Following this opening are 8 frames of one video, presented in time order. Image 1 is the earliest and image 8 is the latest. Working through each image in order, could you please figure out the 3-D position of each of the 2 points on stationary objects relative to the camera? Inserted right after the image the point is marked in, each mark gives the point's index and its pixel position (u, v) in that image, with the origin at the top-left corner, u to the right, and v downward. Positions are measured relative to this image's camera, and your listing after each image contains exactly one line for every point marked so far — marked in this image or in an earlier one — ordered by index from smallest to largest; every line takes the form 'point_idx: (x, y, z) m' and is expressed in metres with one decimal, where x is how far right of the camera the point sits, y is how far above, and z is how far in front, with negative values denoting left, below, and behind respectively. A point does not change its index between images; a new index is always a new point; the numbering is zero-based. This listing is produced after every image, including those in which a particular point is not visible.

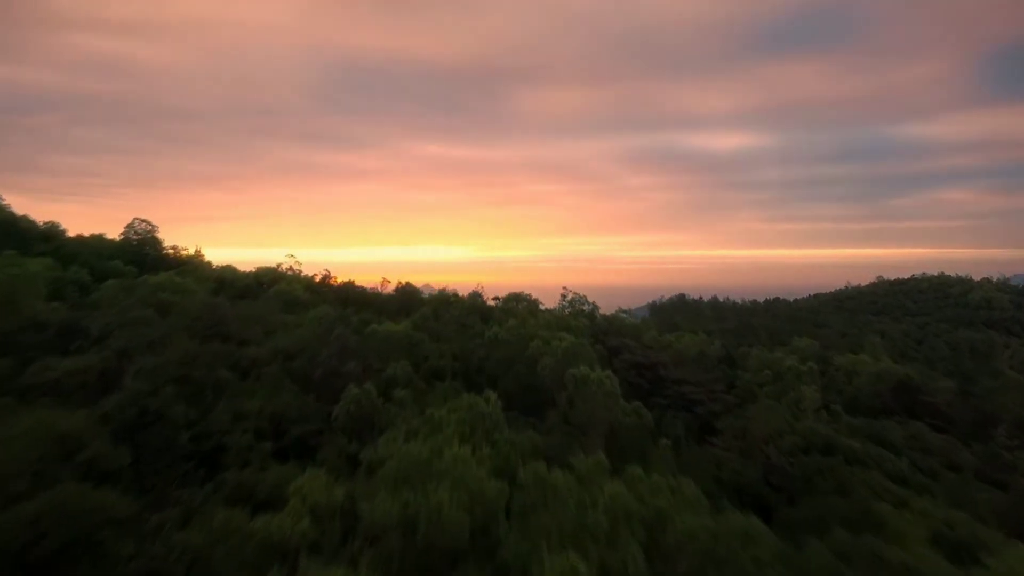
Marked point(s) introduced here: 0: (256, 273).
0: (-5.7, +0.3, +14.4) m
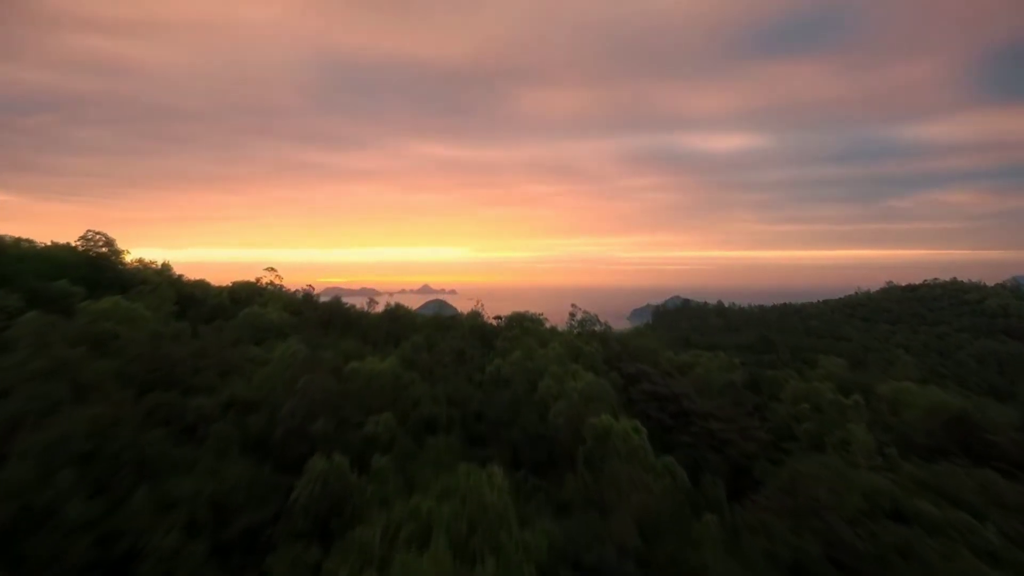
0: (-5.7, 0.0, +13.0) m
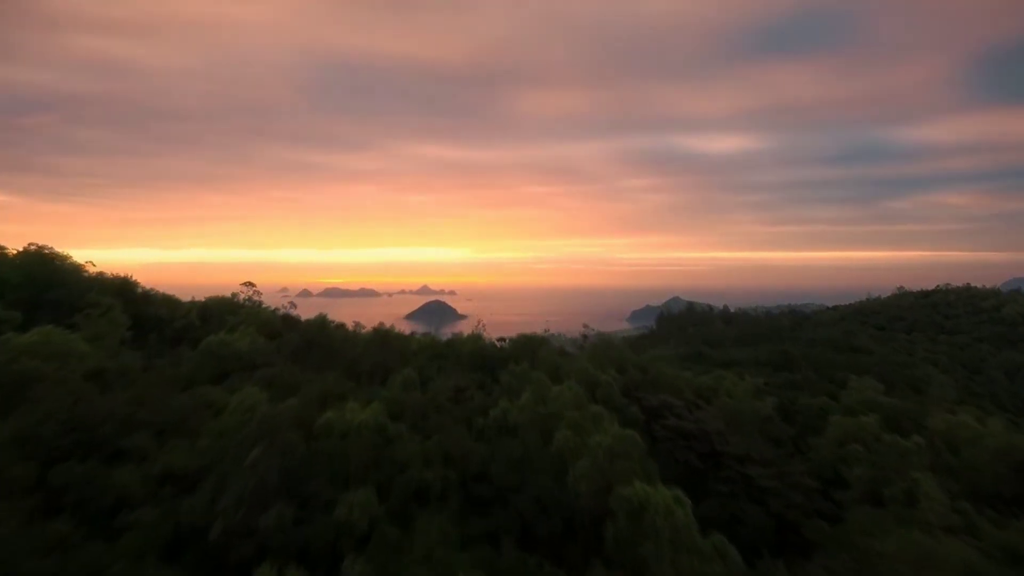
0: (-5.6, -0.4, +11.6) m
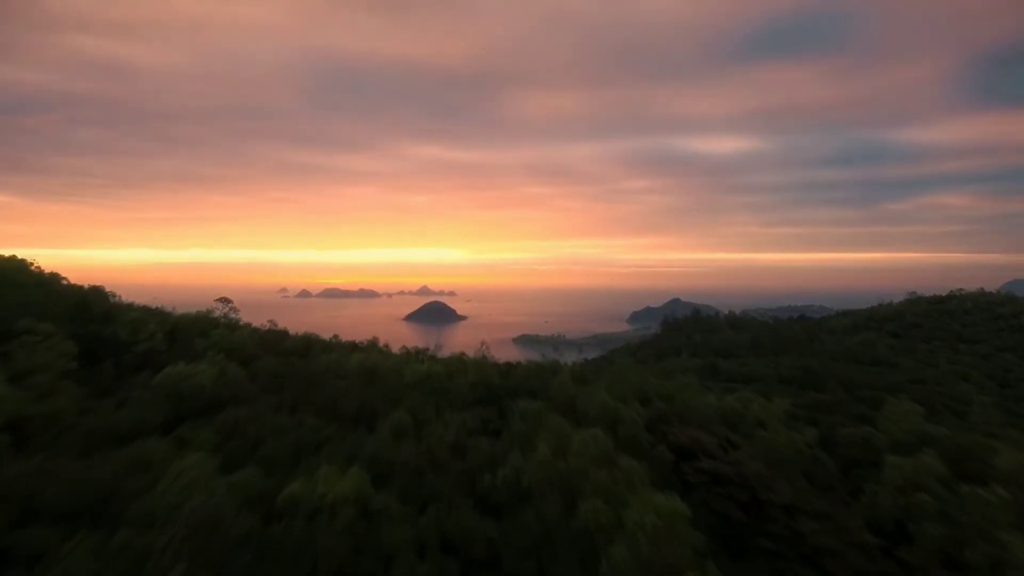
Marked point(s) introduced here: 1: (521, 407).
0: (-5.4, -0.6, +10.3) m
1: (+0.1, -1.4, +7.7) m
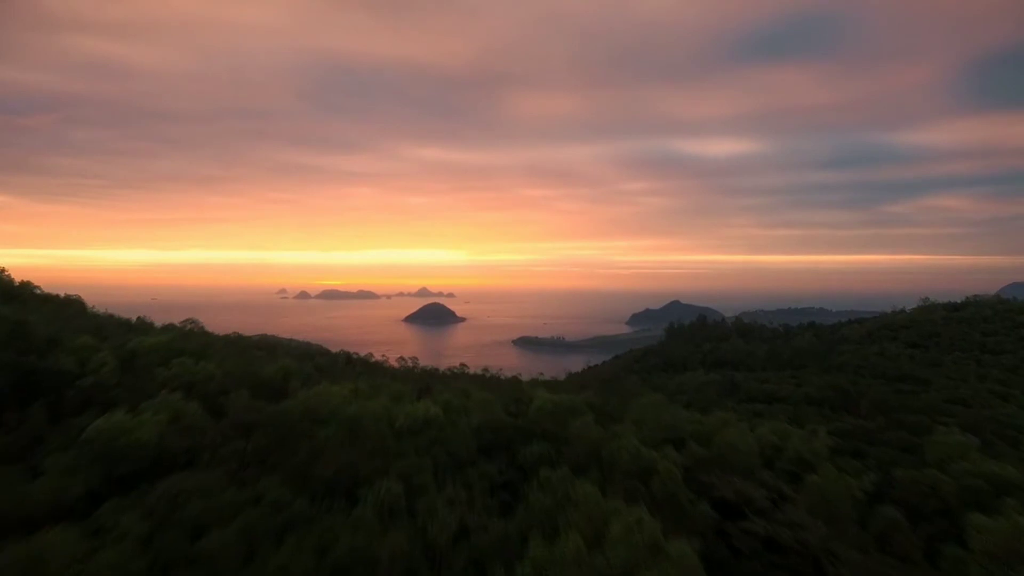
0: (-5.3, -0.9, +8.9) m
1: (+0.2, -1.7, +6.3) m
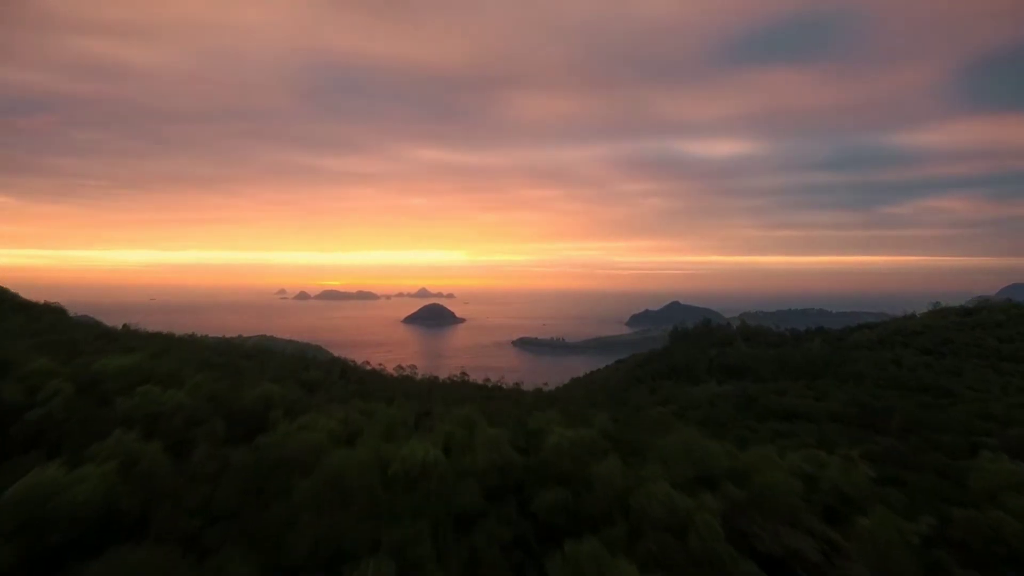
0: (-5.2, -1.2, +7.8) m
1: (+0.4, -1.9, +5.3) m
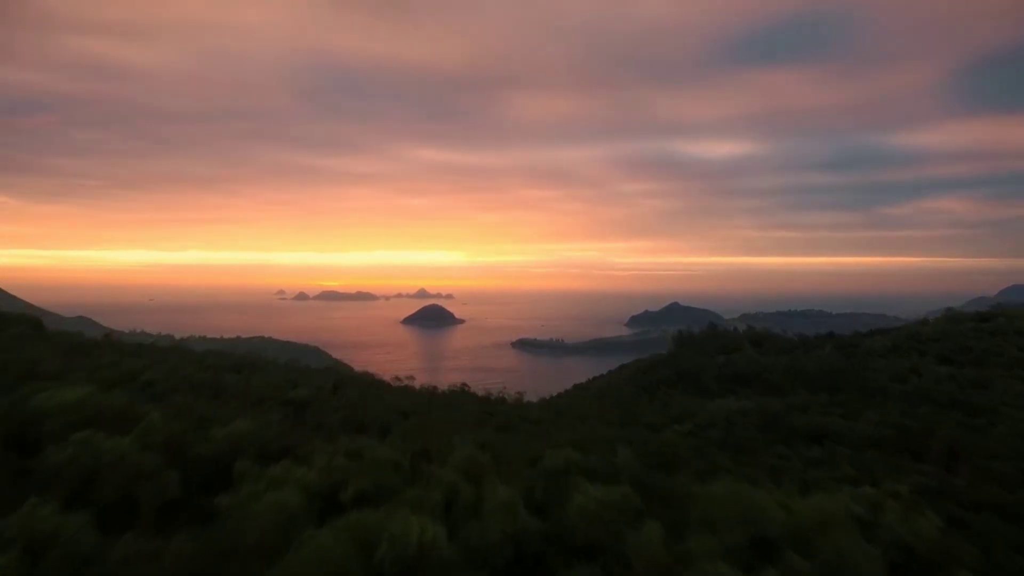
0: (-5.0, -1.4, +6.5) m
1: (+0.5, -2.2, +4.0) m
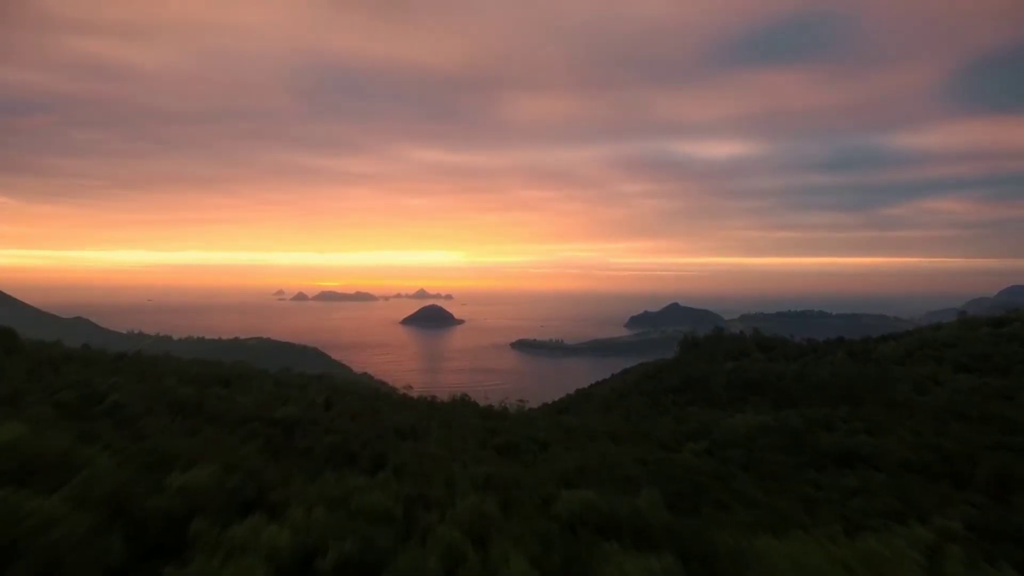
0: (-4.9, -1.6, +5.4) m
1: (+0.6, -2.4, +2.9) m
